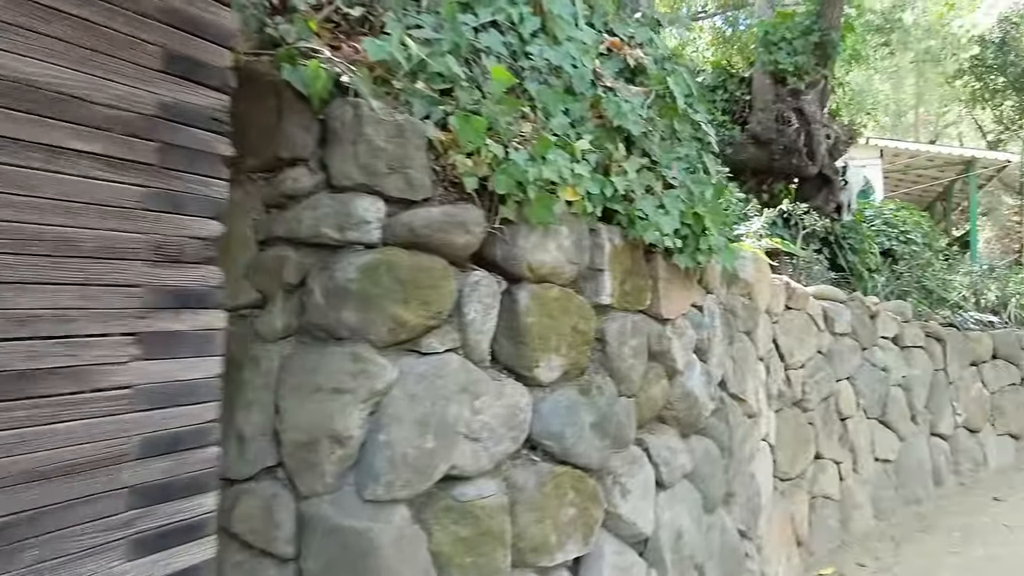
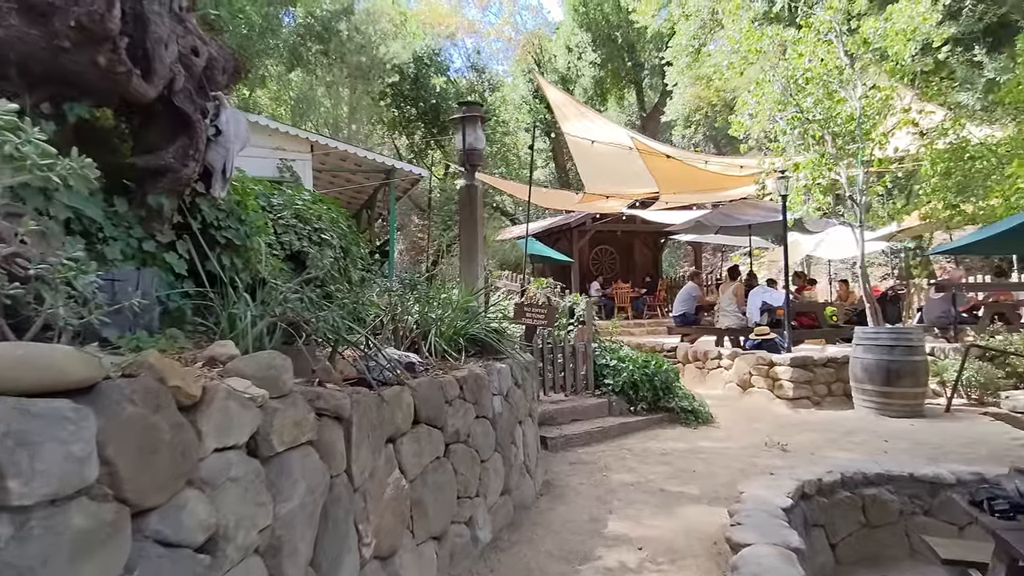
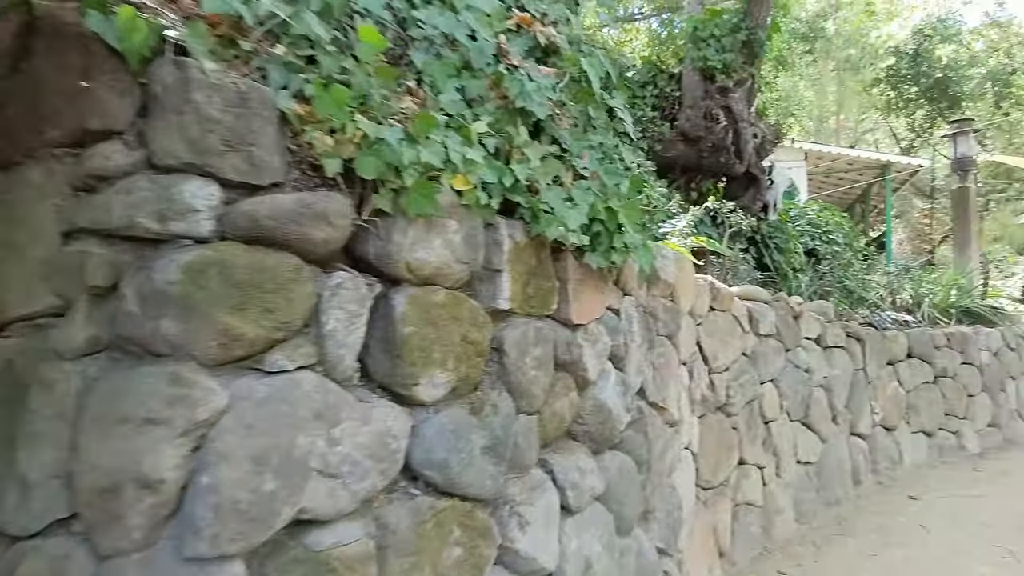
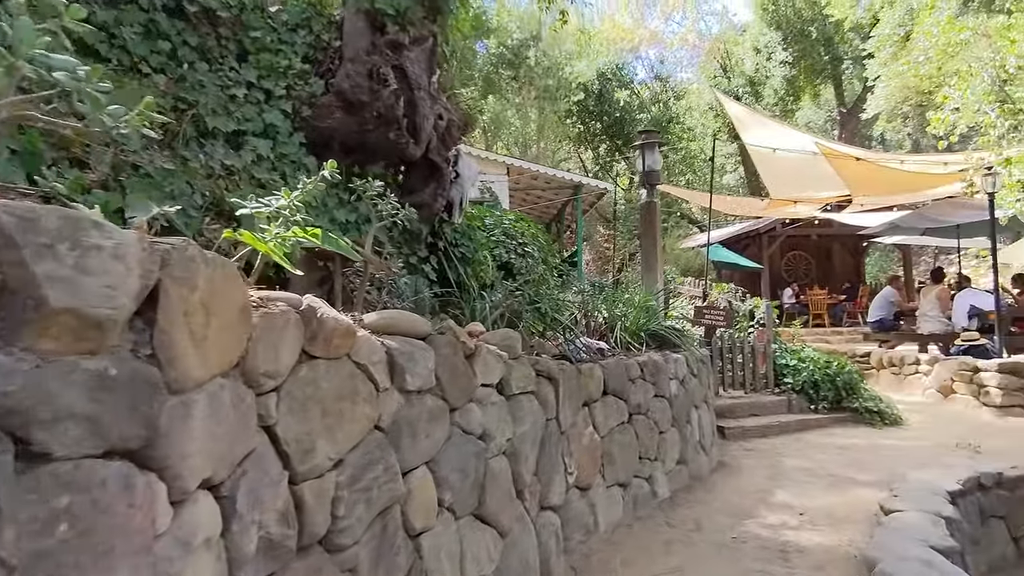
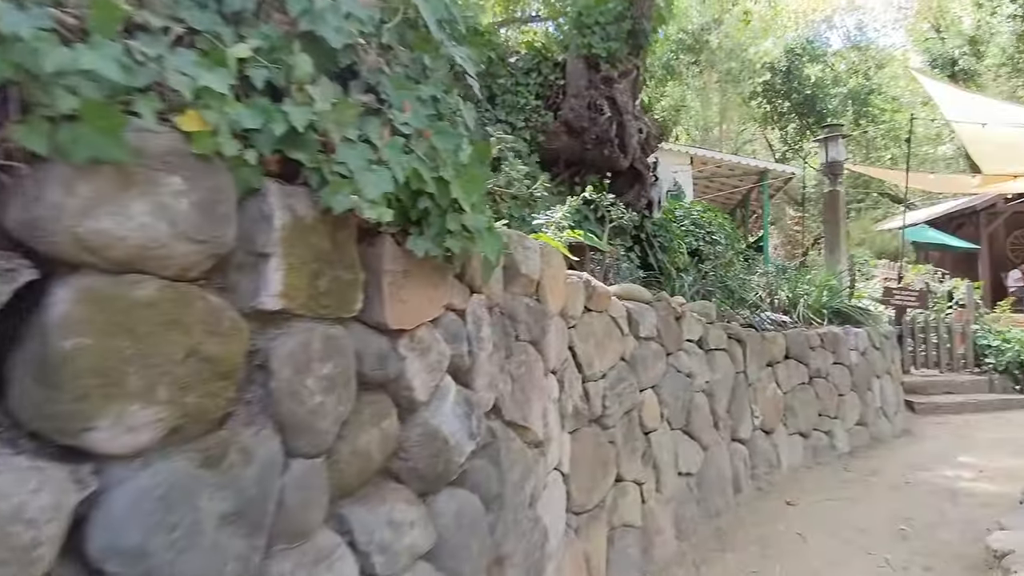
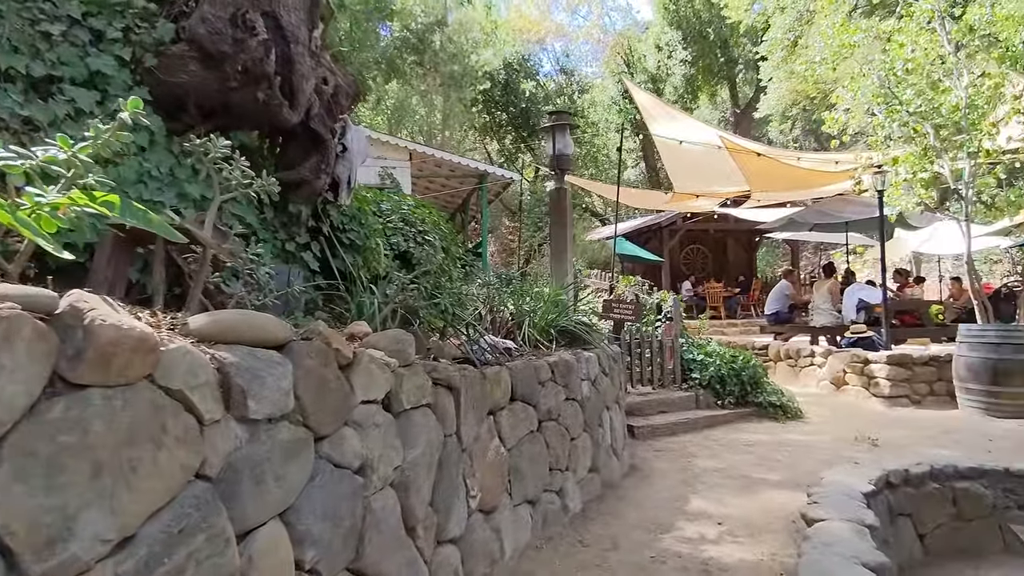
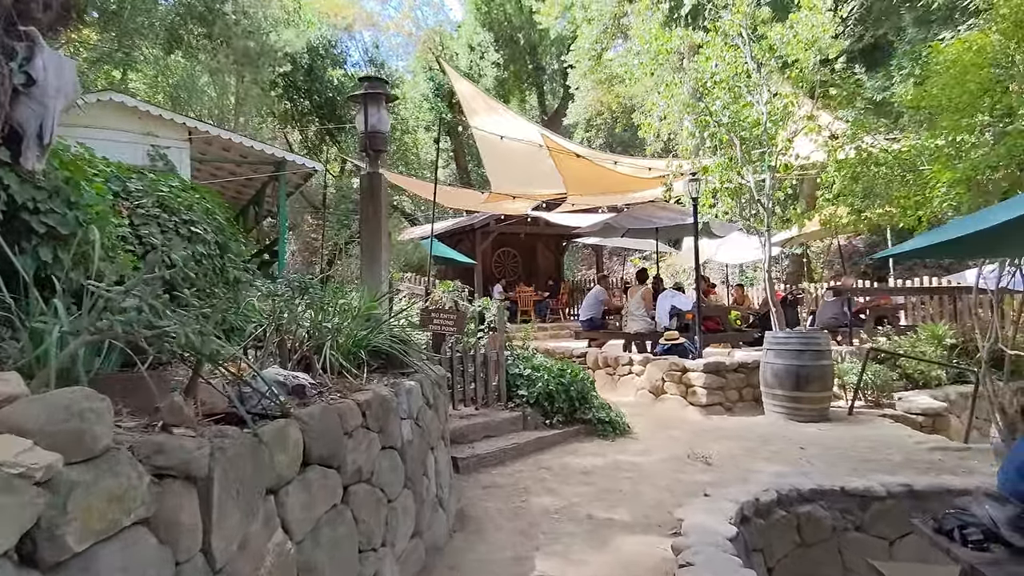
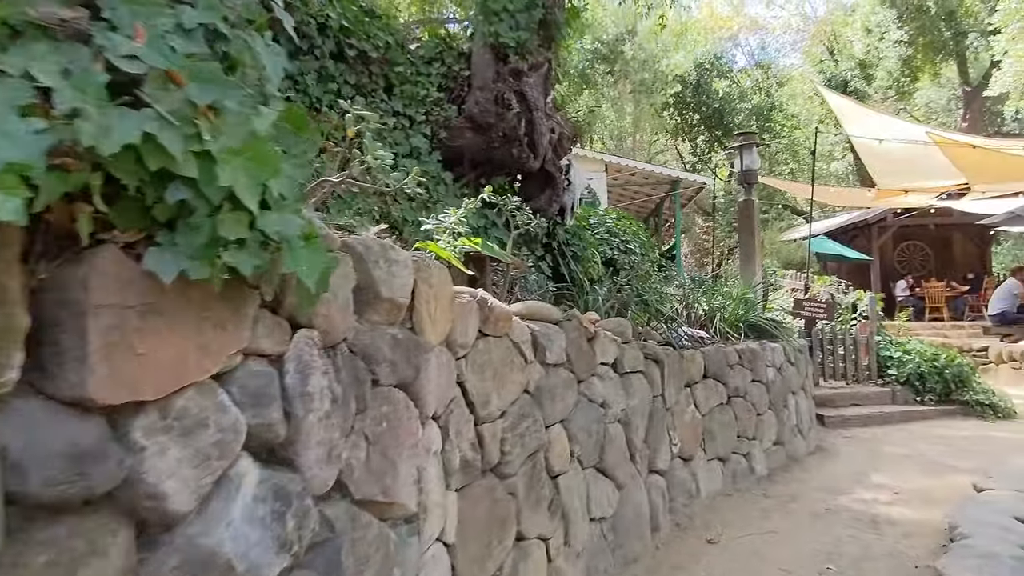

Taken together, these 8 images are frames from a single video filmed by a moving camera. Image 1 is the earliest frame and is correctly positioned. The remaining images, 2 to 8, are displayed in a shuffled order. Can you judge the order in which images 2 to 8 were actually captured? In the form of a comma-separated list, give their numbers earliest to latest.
3, 5, 8, 4, 6, 2, 7
